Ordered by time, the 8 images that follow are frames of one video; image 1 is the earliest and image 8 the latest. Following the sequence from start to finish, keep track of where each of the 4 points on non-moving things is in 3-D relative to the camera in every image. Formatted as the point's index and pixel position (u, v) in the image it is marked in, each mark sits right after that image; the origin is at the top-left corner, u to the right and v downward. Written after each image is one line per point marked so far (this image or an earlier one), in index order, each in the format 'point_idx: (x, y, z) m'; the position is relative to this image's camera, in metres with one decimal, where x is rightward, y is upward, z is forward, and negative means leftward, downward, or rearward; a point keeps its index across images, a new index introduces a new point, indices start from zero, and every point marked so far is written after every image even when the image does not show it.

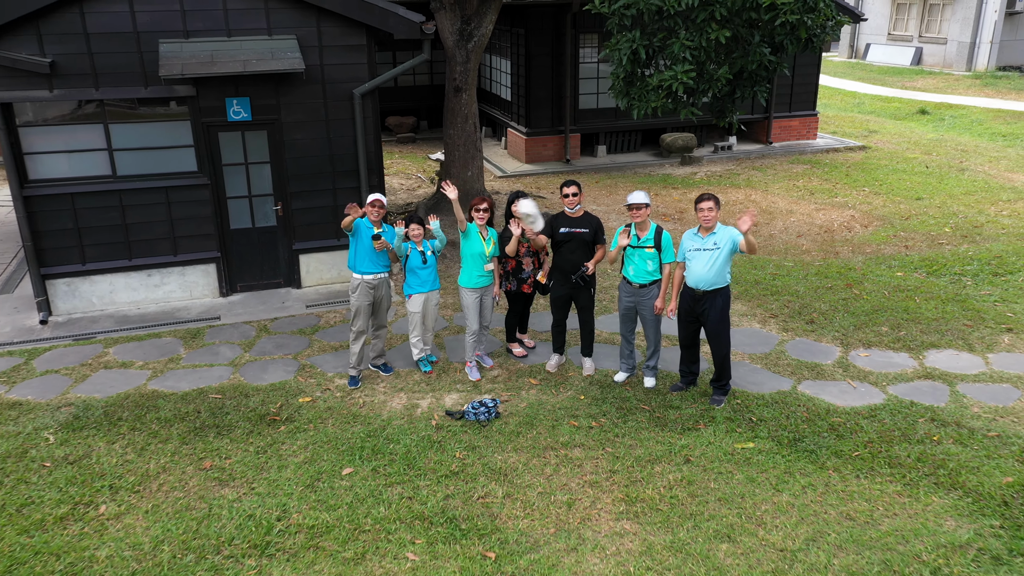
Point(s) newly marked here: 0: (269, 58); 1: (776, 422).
0: (-1.9, +1.8, +6.3) m
1: (+1.7, -0.8, +5.0) m
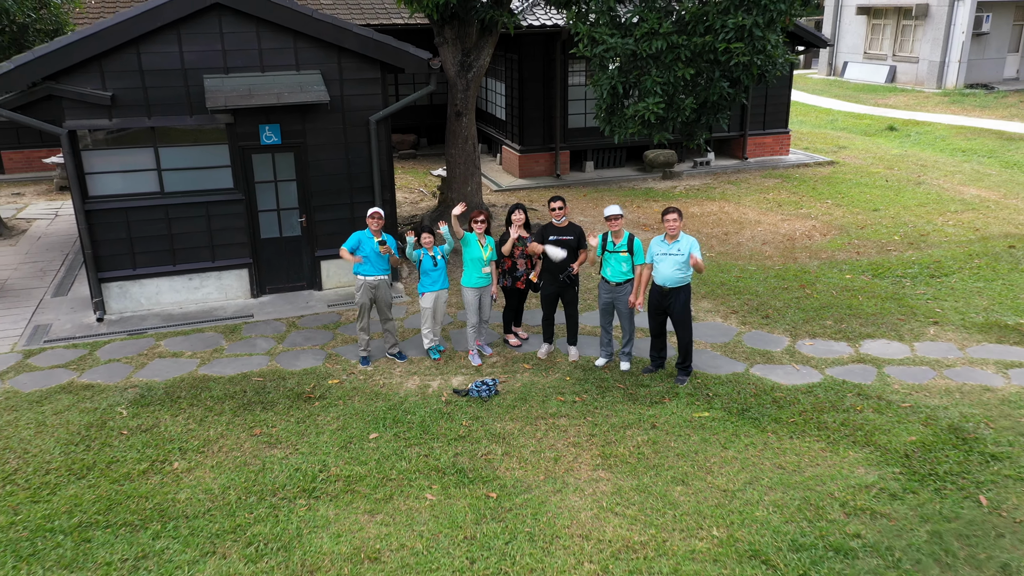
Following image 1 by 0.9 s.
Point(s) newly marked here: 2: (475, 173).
0: (-2.0, +1.8, +7.3) m
1: (+1.6, -0.8, +6.0) m
2: (-0.5, +1.5, +10.1) m
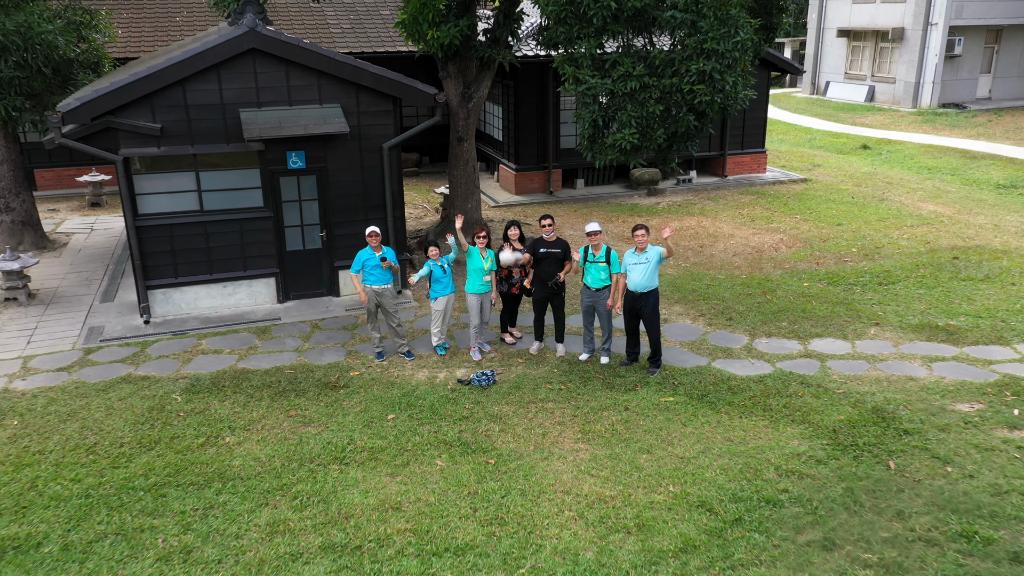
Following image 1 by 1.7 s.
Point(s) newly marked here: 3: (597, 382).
0: (-2.0, +1.8, +8.4) m
1: (+1.6, -0.8, +7.1) m
2: (-0.5, +1.4, +11.2) m
3: (+0.8, -0.8, +7.1) m
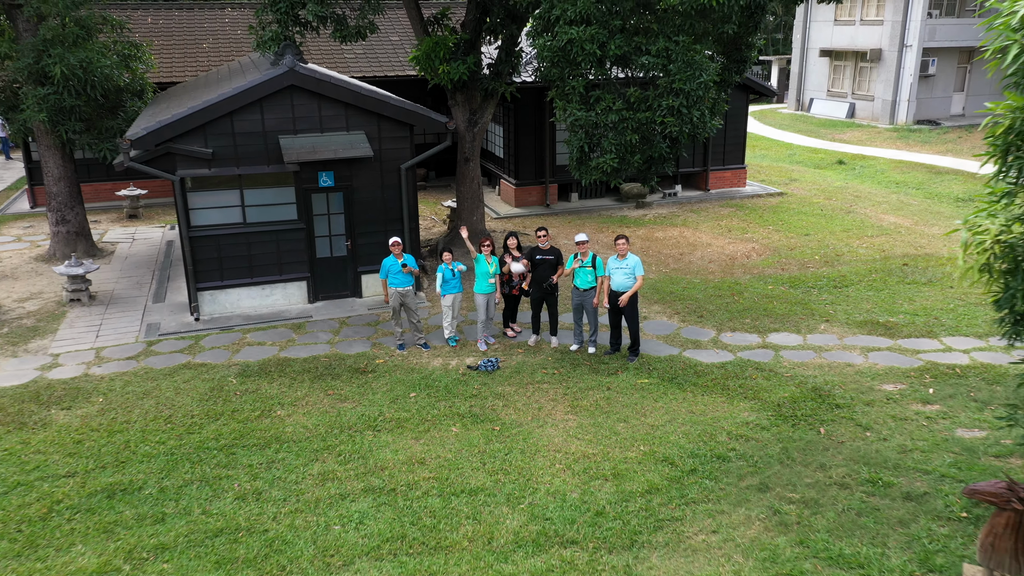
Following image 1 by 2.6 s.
0: (-2.0, +1.7, +9.8) m
1: (+1.6, -0.9, +8.4) m
2: (-0.5, +1.3, +12.6) m
3: (+0.8, -0.8, +8.5) m
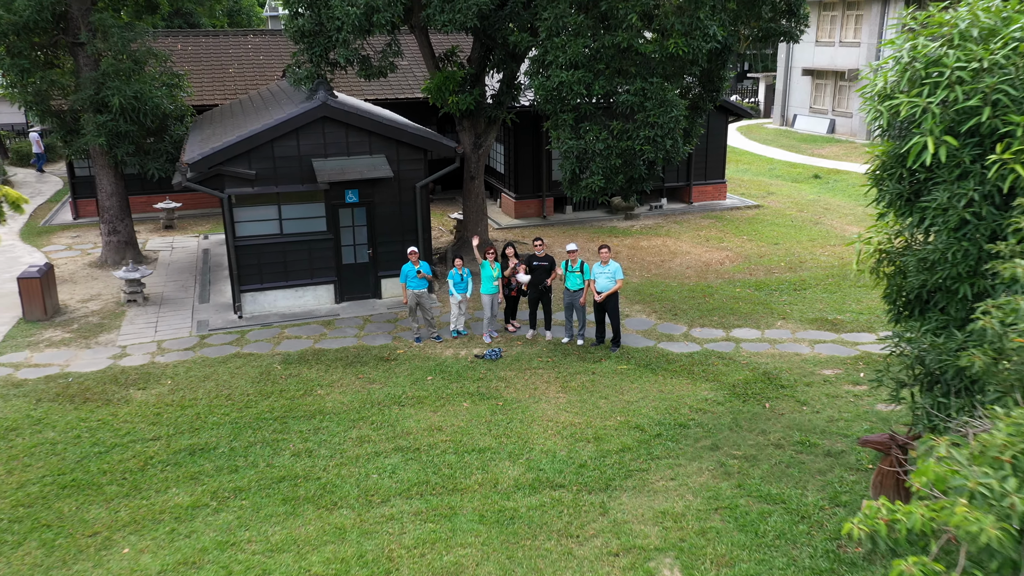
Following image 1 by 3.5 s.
0: (-2.0, +1.7, +11.4) m
1: (+1.6, -0.9, +10.0) m
2: (-0.5, +1.3, +14.2) m
3: (+0.8, -0.9, +10.0) m
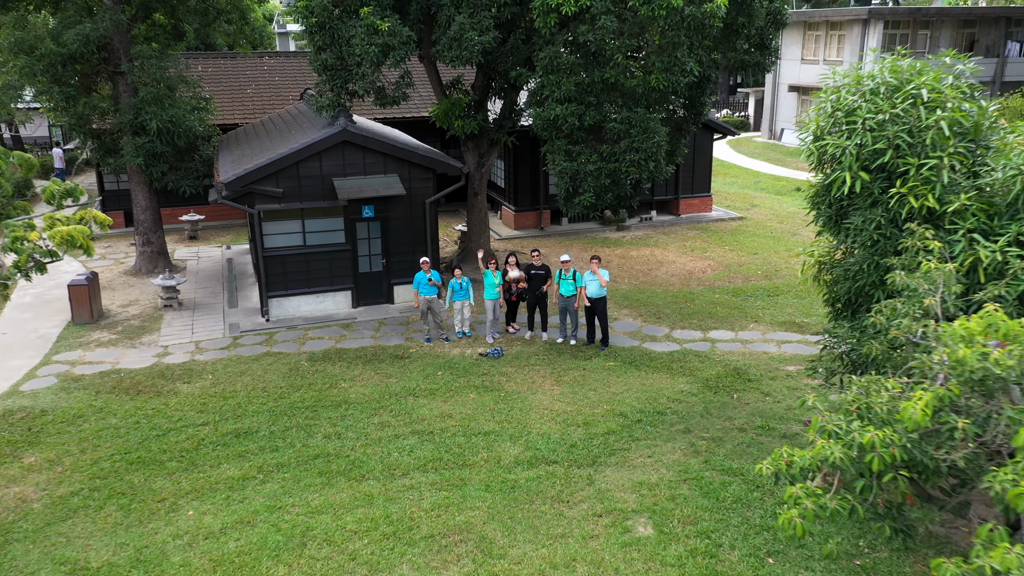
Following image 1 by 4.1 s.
0: (-2.0, +1.6, +12.7) m
1: (+1.6, -1.0, +11.2) m
2: (-0.5, +1.1, +15.4) m
3: (+0.8, -0.9, +11.3) m
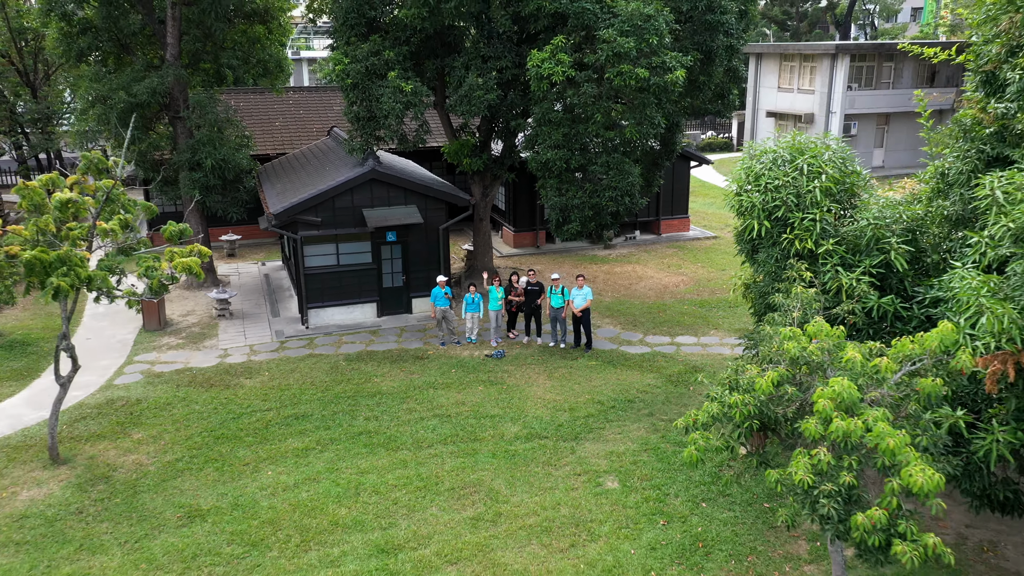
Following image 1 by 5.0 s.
0: (-2.0, +1.4, +15.2) m
1: (+1.6, -1.2, +13.7) m
2: (-0.5, +0.9, +17.9) m
3: (+0.8, -1.2, +13.8) m
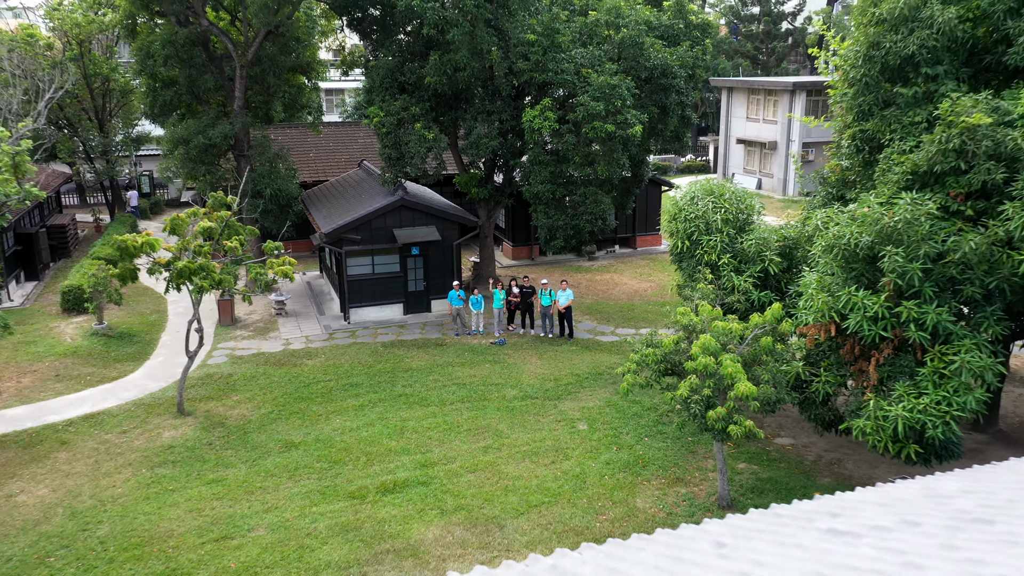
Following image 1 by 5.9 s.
0: (-2.0, +1.3, +19.2) m
1: (+1.6, -1.2, +17.7) m
2: (-0.5, +0.7, +22.0) m
3: (+0.8, -1.2, +17.8) m
